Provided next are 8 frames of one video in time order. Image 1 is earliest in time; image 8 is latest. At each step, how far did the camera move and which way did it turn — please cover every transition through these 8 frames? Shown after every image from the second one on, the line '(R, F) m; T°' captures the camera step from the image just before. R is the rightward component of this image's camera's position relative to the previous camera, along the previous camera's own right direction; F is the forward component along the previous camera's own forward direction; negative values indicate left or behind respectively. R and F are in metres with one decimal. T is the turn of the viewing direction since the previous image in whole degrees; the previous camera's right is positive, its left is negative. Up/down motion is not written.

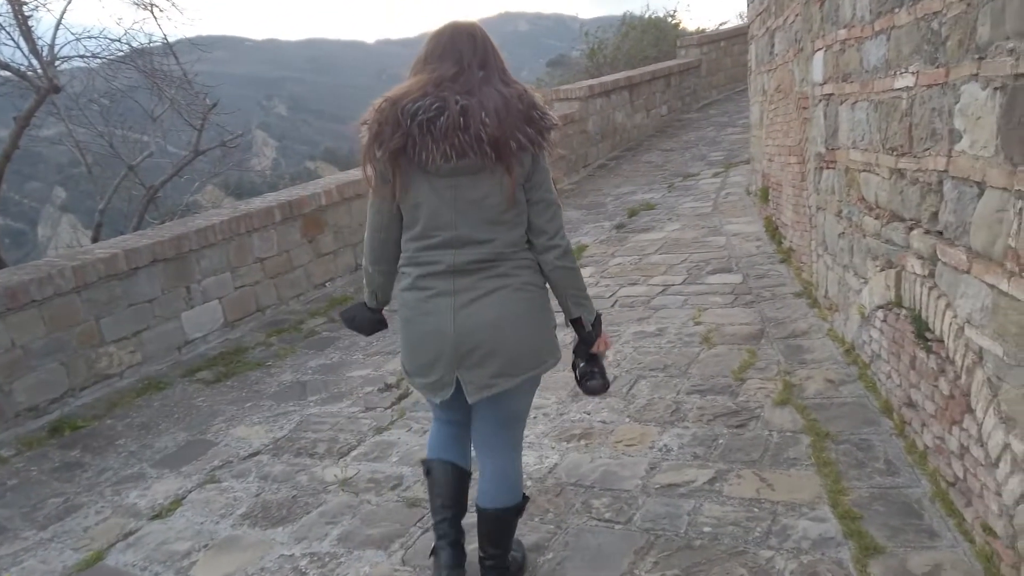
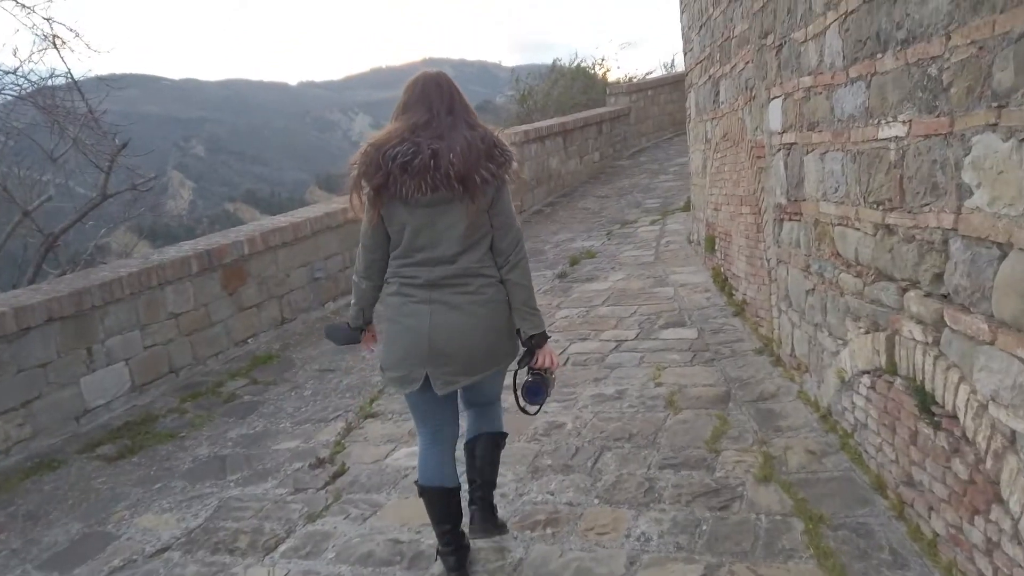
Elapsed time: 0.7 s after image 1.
(-0.1, +0.3) m; +6°
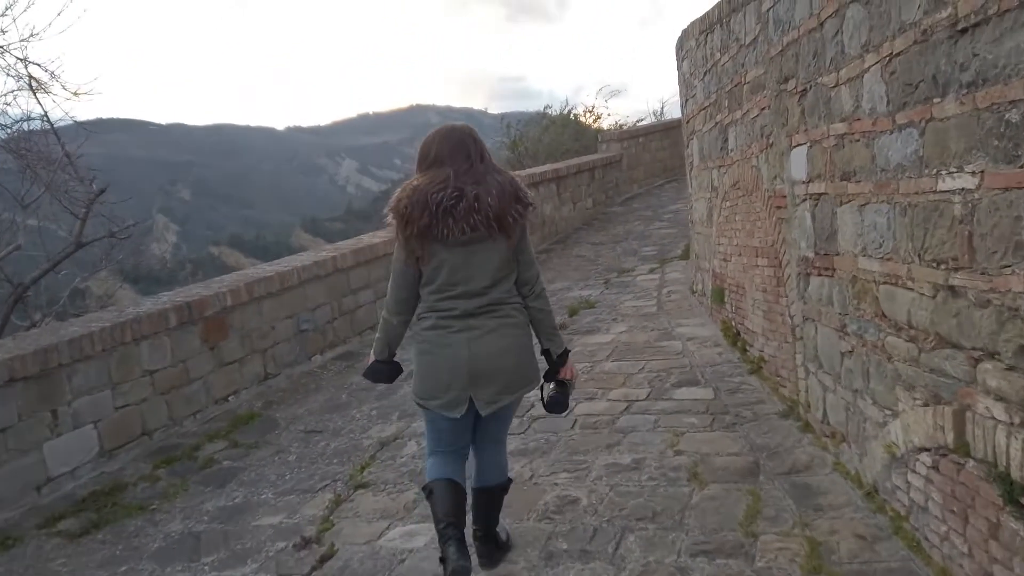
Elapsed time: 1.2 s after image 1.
(-0.1, +0.3) m; +1°
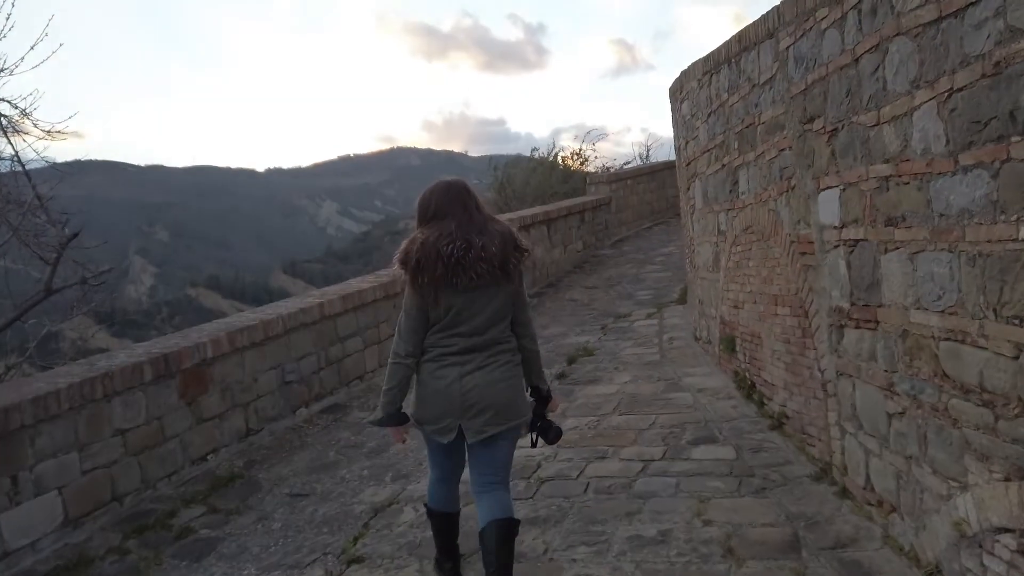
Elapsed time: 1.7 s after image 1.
(-0.1, +0.3) m; +1°
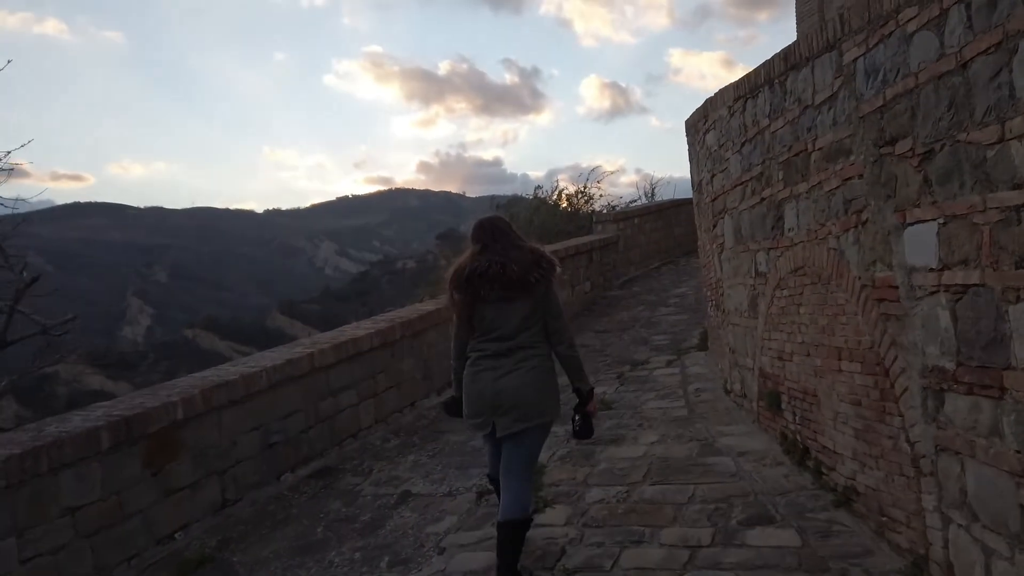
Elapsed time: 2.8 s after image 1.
(-0.1, +0.6) m; 0°
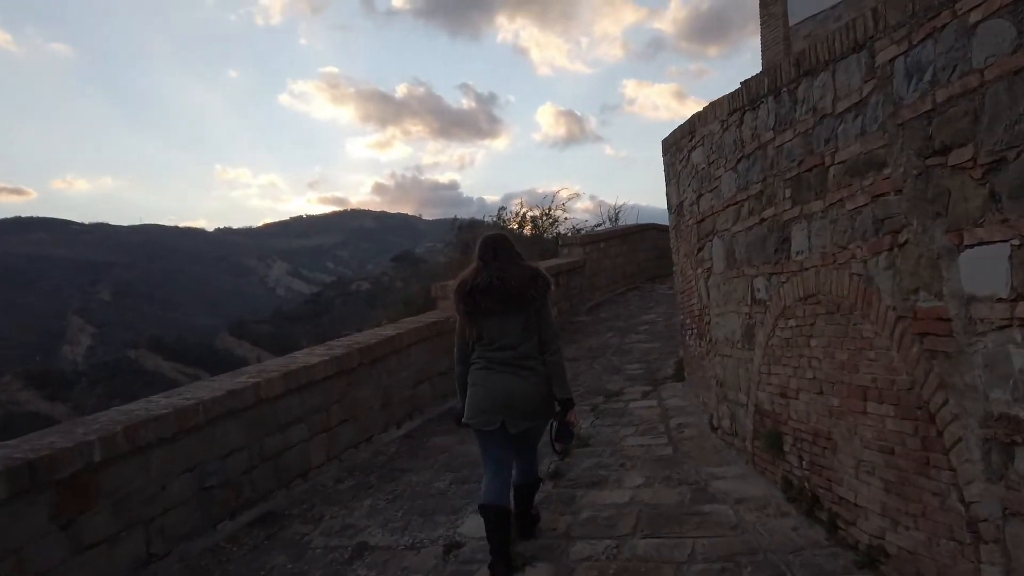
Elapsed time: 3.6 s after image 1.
(-0.1, +0.5) m; +3°
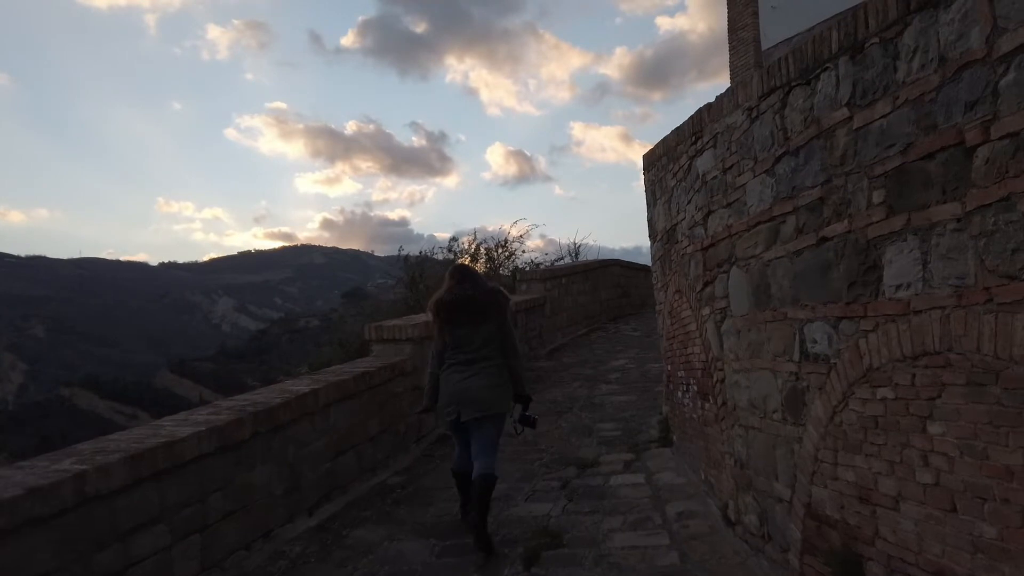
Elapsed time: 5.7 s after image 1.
(0.0, +1.4) m; +4°
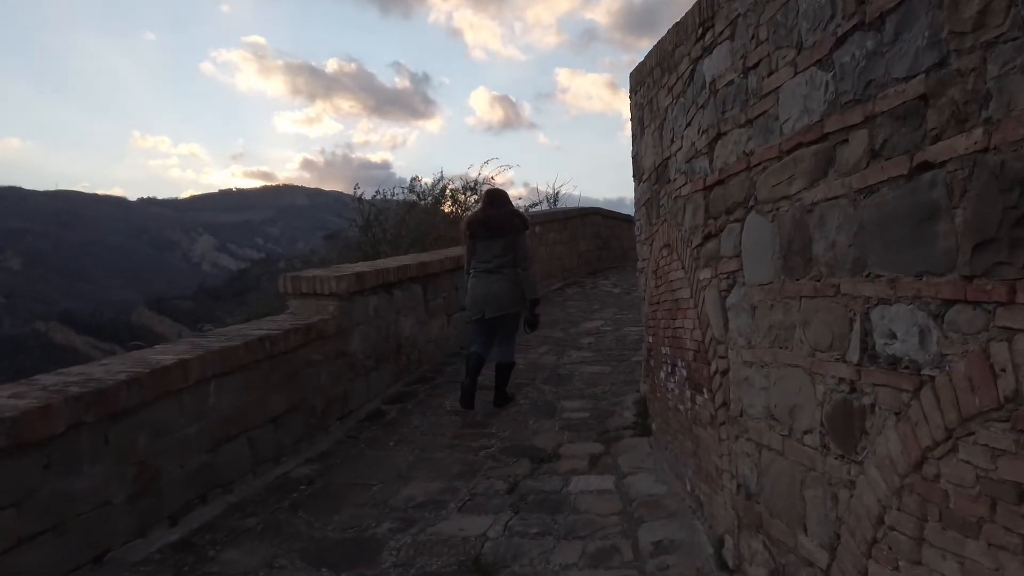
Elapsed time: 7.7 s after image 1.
(+0.2, +1.2) m; +1°
